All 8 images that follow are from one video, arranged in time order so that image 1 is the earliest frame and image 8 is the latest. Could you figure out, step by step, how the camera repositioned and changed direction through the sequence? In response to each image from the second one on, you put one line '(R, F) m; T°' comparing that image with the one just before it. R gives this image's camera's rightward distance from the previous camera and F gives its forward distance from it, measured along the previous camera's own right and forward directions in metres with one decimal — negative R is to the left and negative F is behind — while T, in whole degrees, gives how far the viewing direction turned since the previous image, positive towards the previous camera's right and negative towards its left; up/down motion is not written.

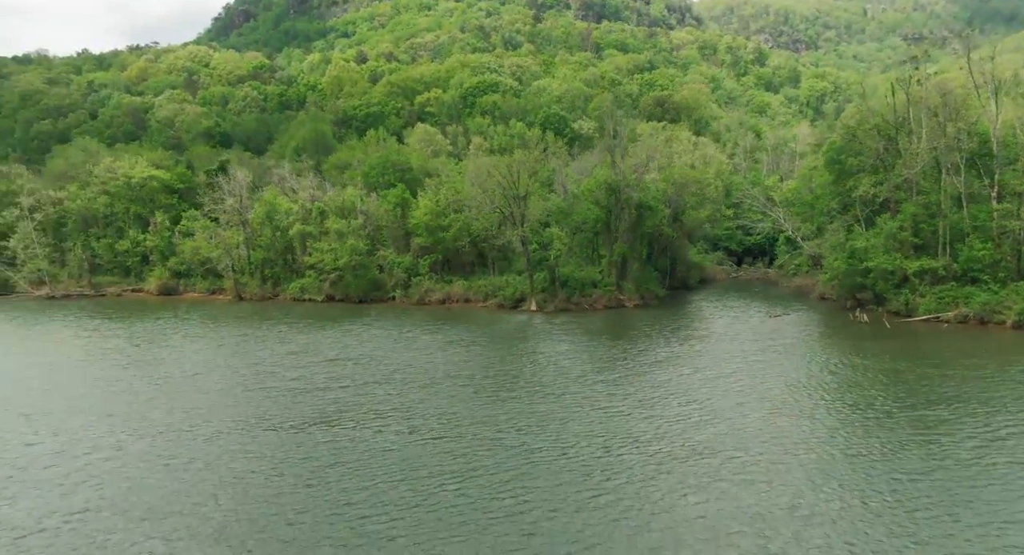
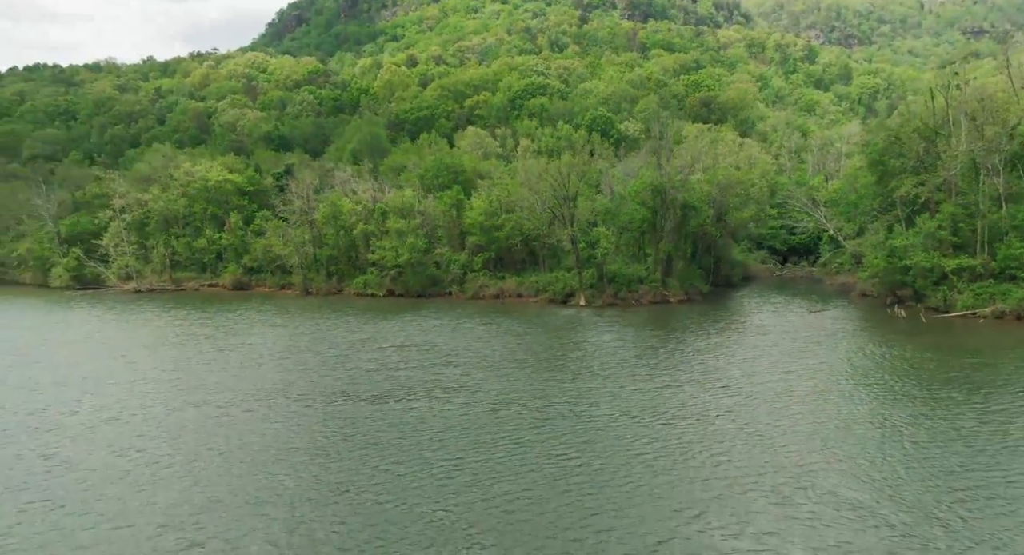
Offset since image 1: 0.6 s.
(-0.4, -3.7) m; -3°
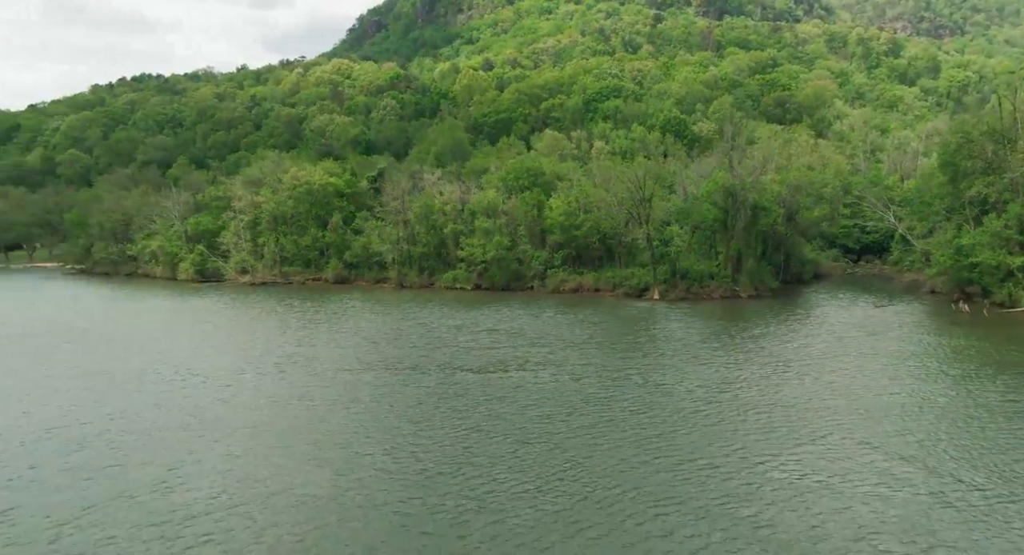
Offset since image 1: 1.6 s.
(-0.6, -5.4) m; -5°
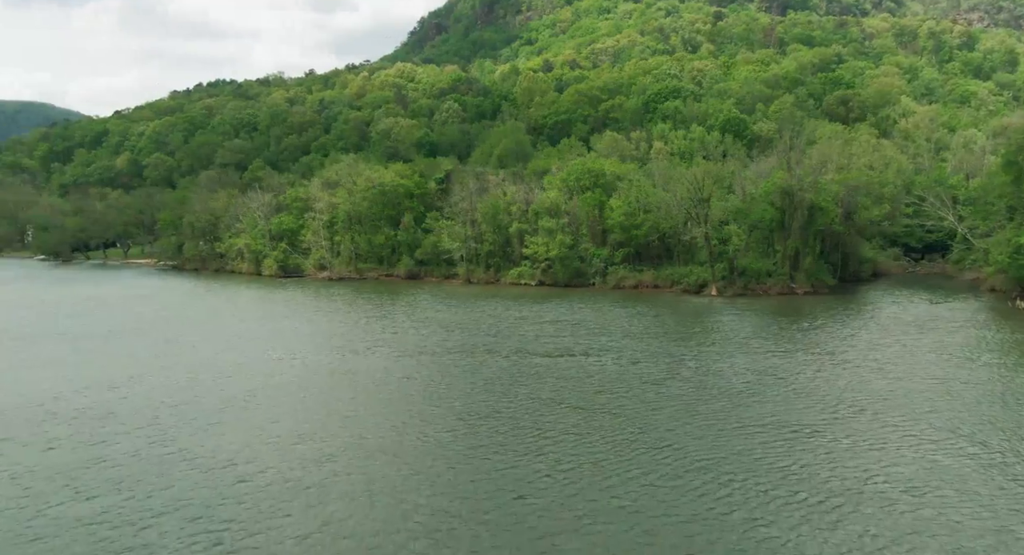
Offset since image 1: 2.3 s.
(-0.5, -3.8) m; -4°
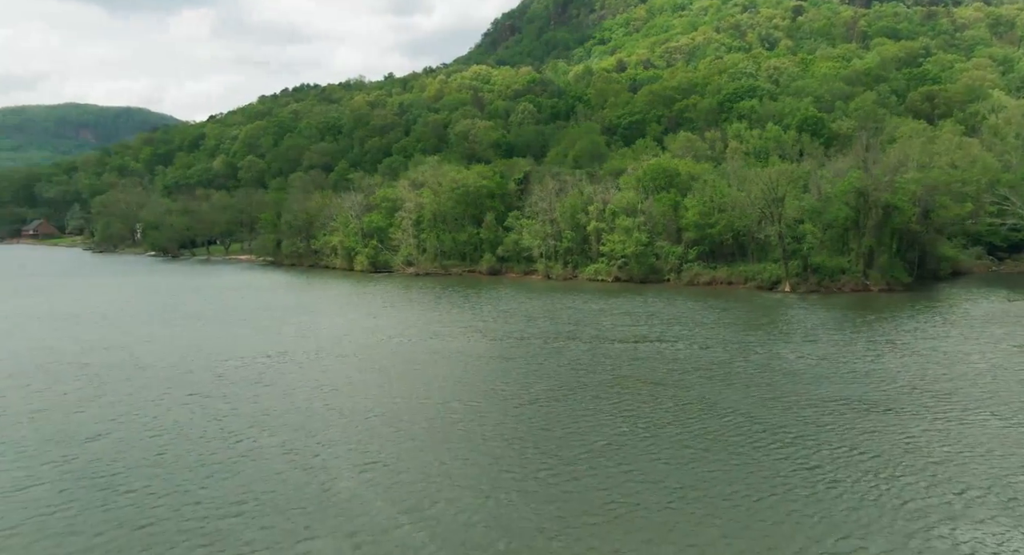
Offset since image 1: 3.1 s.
(-0.6, -4.0) m; -5°
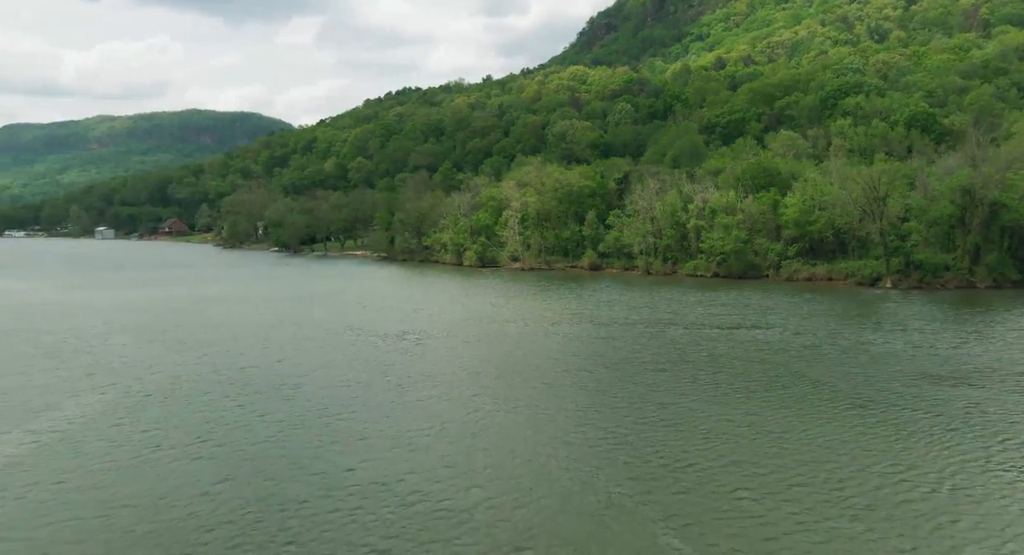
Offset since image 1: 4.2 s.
(-0.8, -4.6) m; -7°
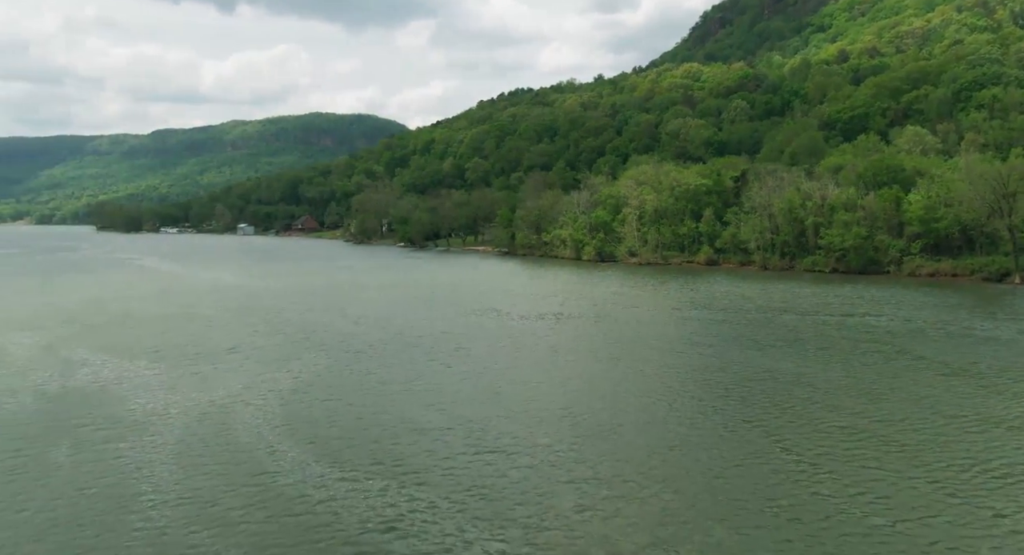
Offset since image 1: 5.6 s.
(-1.1, -4.9) m; -8°
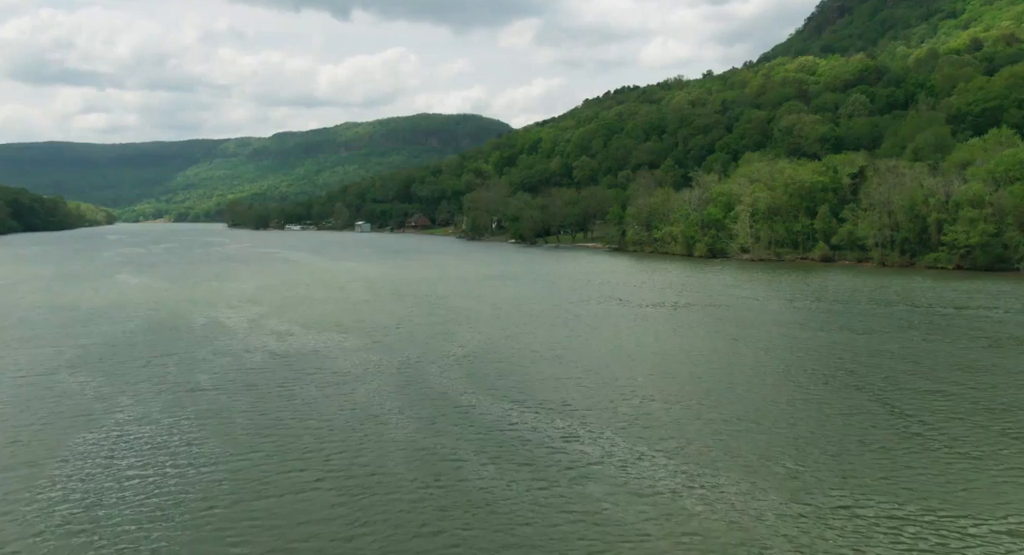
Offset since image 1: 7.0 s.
(-1.0, -3.5) m; -8°
